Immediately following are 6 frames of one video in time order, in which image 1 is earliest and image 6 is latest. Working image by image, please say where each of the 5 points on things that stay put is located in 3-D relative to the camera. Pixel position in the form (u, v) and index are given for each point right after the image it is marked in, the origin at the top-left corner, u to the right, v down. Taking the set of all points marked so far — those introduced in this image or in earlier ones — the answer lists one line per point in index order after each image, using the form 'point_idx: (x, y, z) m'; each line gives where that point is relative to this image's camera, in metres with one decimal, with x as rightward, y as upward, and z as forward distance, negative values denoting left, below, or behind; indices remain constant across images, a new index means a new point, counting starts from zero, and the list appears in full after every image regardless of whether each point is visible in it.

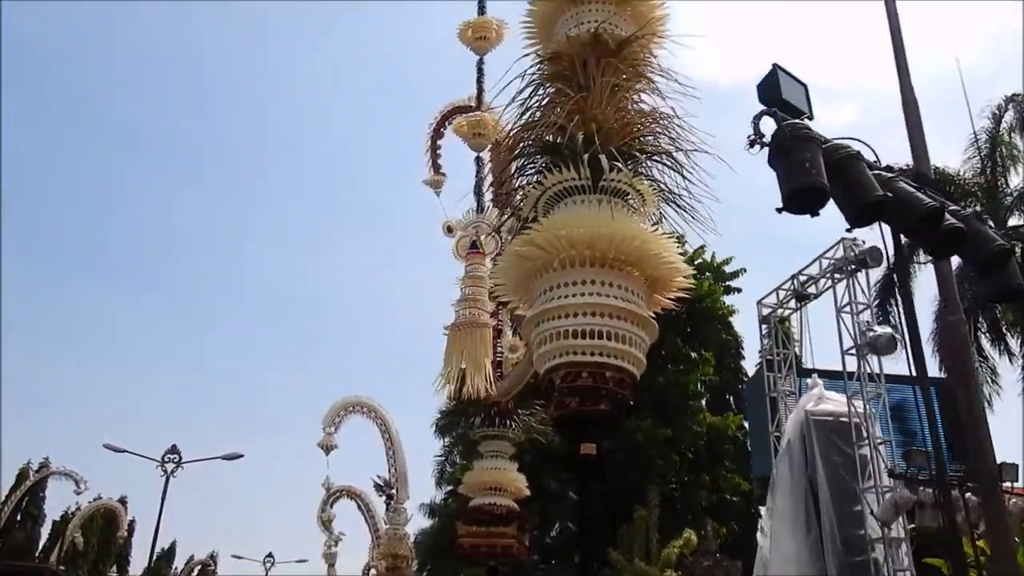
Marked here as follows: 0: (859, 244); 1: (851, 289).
0: (+4.1, +0.5, +9.7) m
1: (+3.9, 0.0, +9.6) m
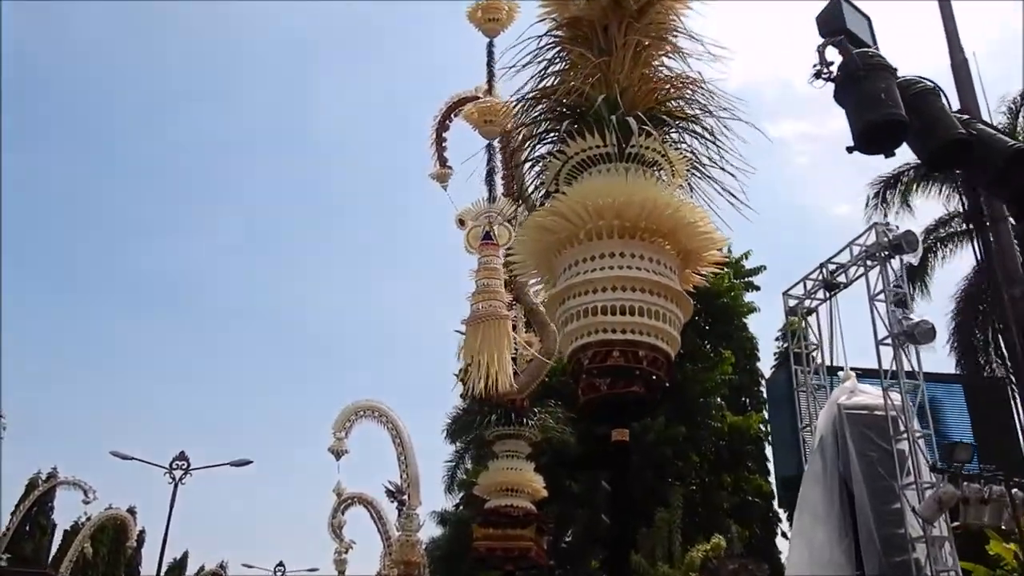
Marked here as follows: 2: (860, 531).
0: (+4.2, +0.7, +9.2) m
1: (+4.1, +0.1, +9.1) m
2: (+3.6, -2.5, +8.5) m
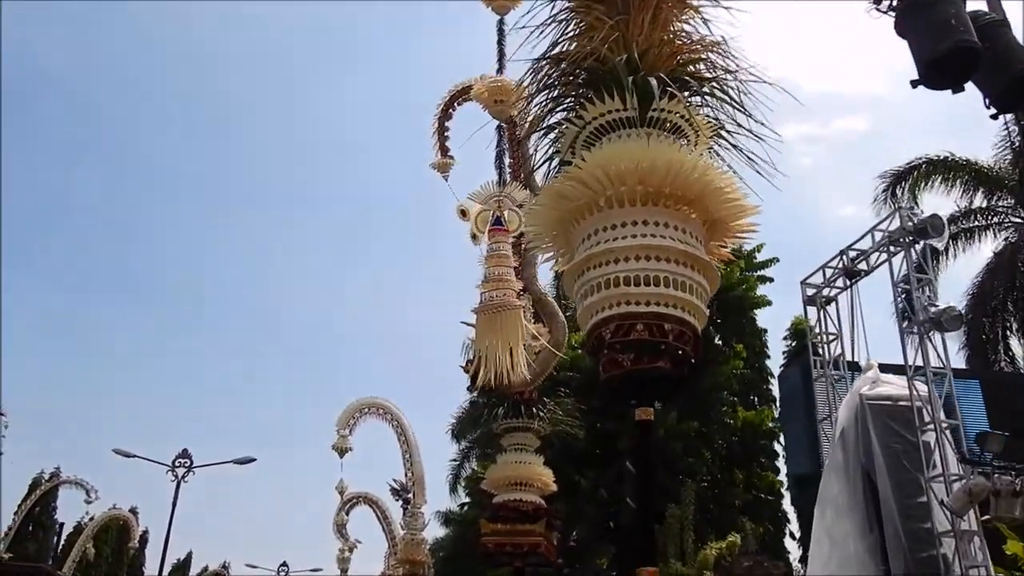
0: (+4.3, +0.8, +8.9) m
1: (+4.2, +0.3, +8.8) m
2: (+3.7, -2.3, +8.2) m
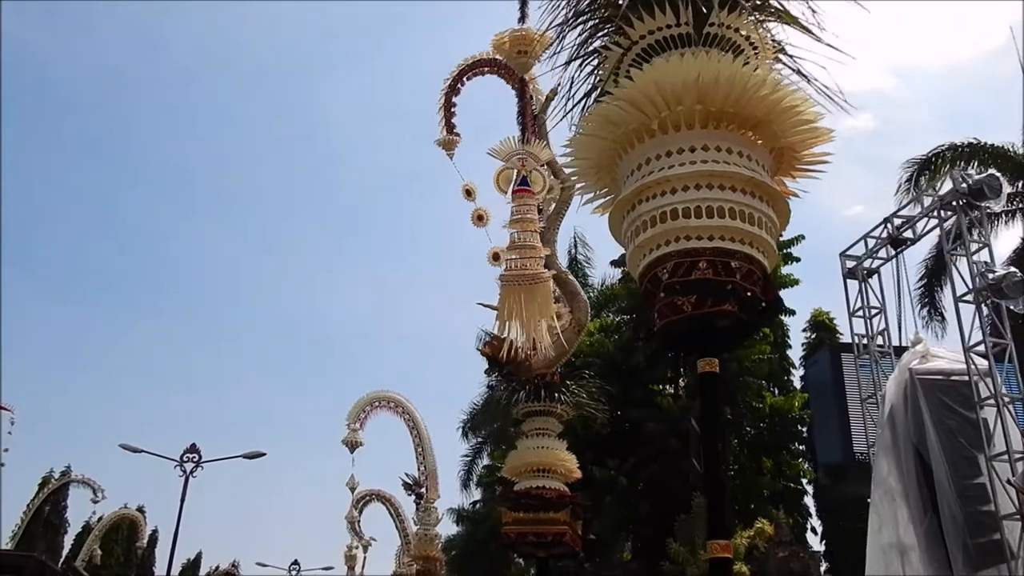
0: (+4.6, +1.1, +8.3) m
1: (+4.4, +0.6, +8.2) m
2: (+3.9, -2.0, +7.6) m
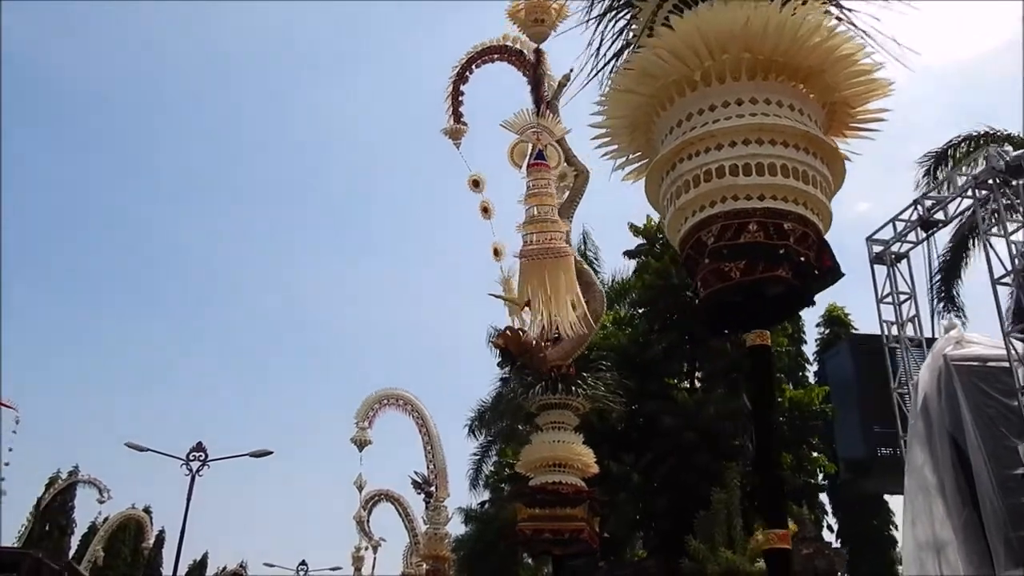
0: (+4.7, +1.3, +7.9) m
1: (+4.6, +0.8, +7.8) m
2: (+4.1, -1.8, +7.3) m
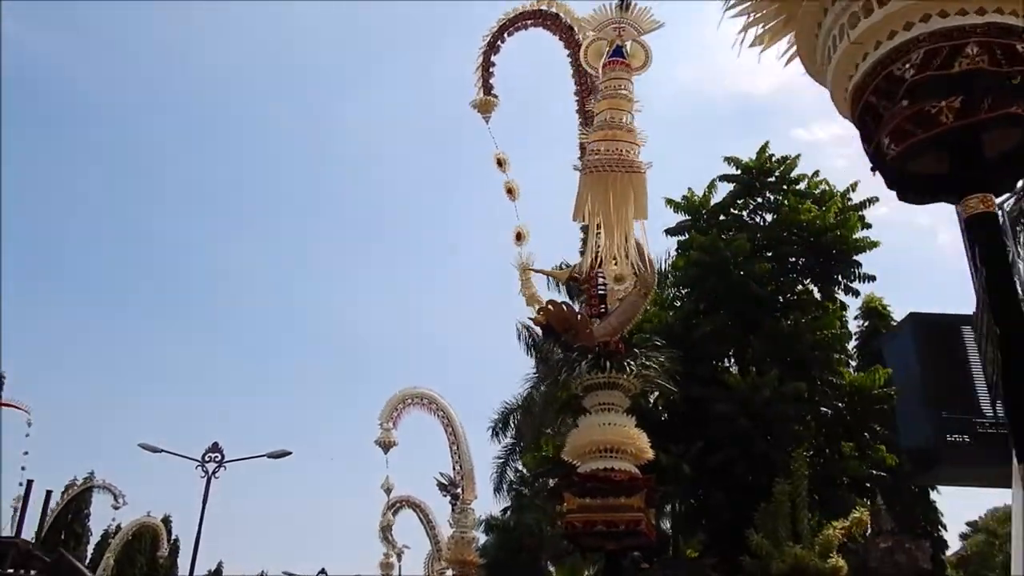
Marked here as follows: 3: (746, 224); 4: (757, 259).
0: (+5.2, +1.8, +6.9) m
1: (+5.0, +1.2, +6.8) m
2: (+4.6, -1.4, +6.2) m
3: (+3.8, +1.0, +13.5) m
4: (+3.8, +0.5, +12.9) m
